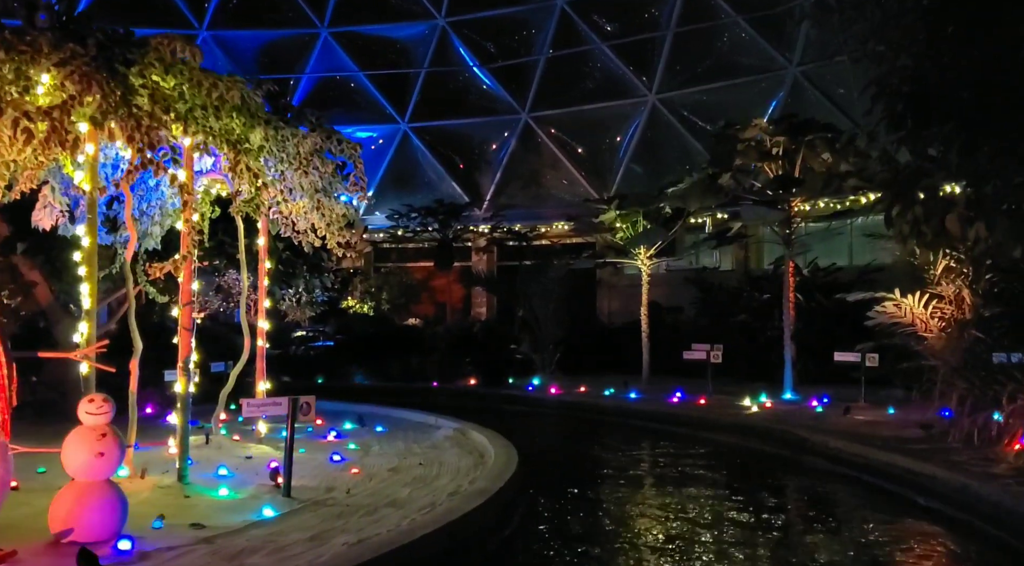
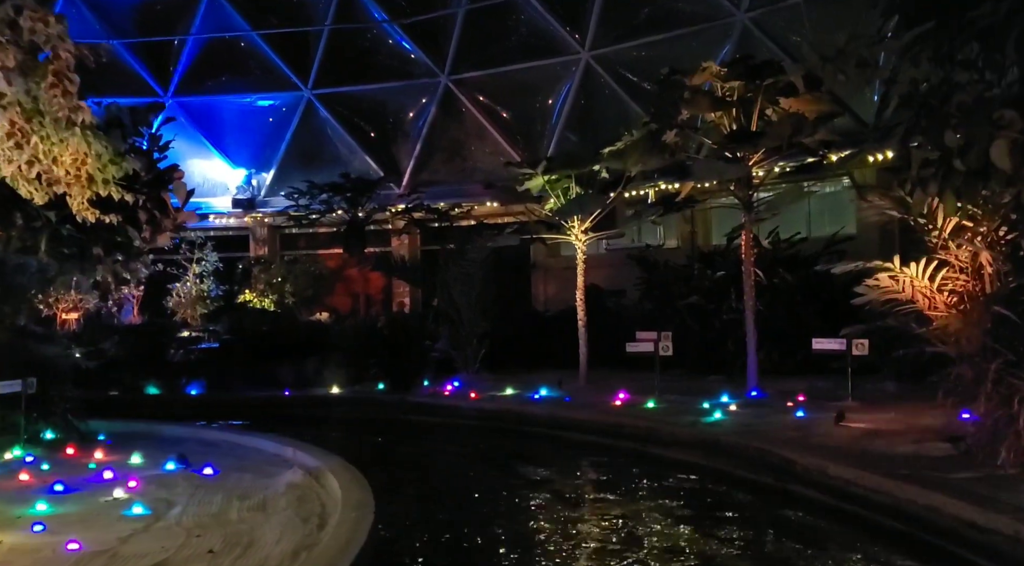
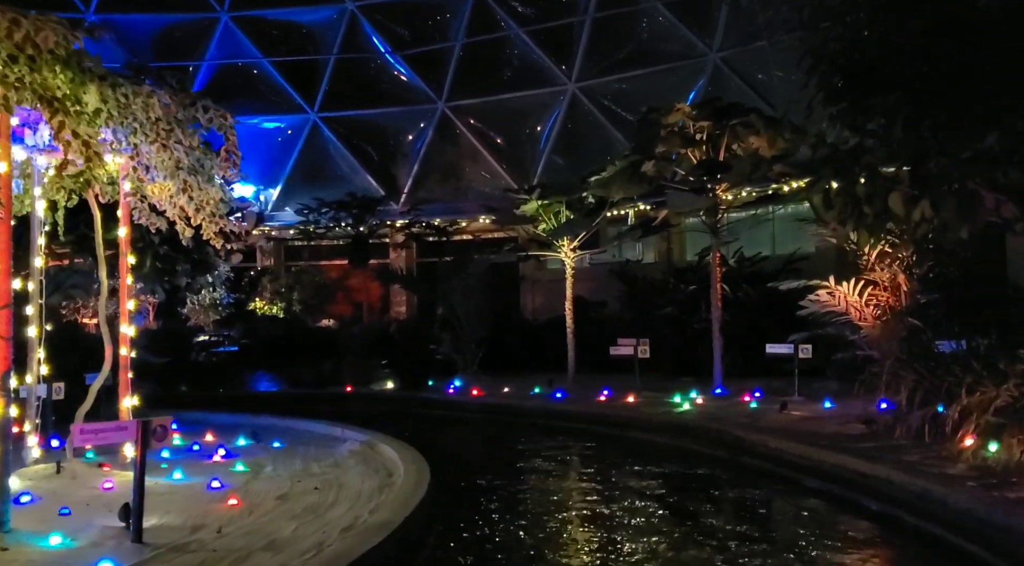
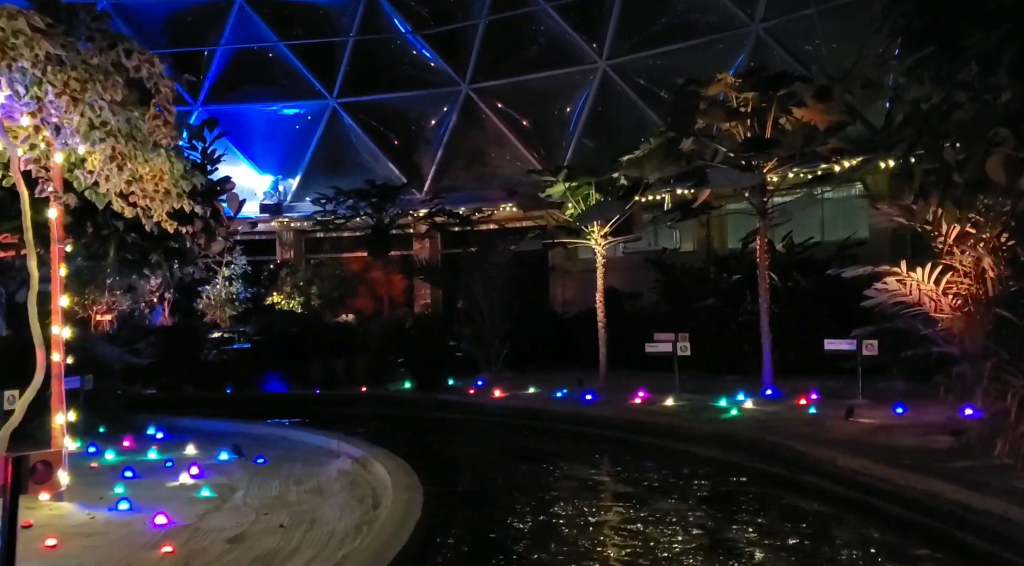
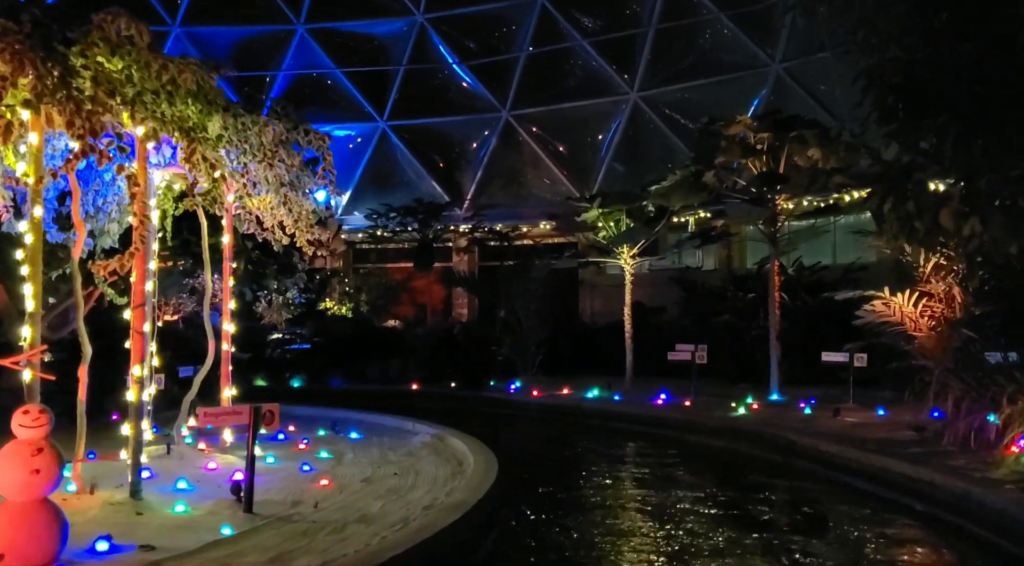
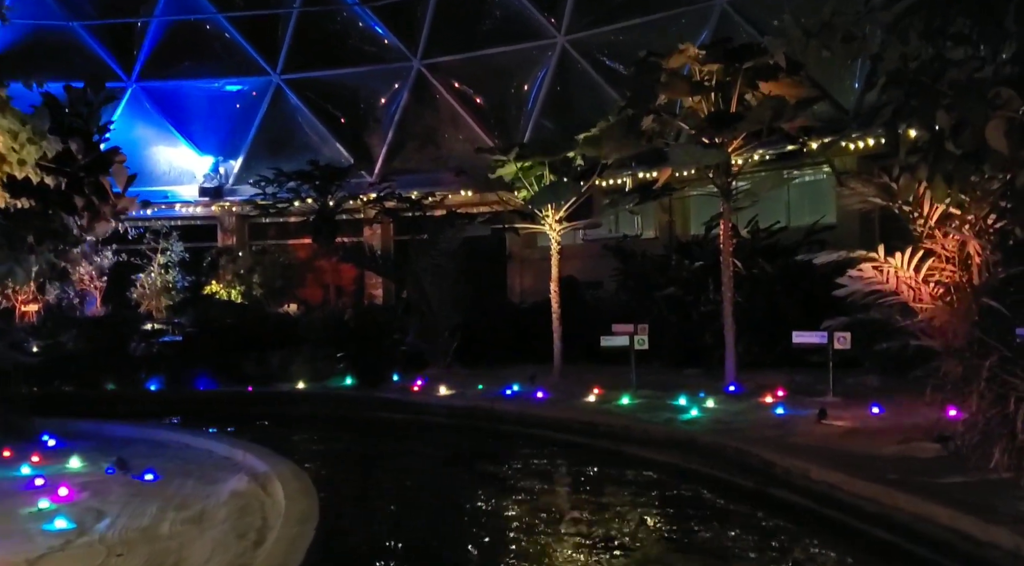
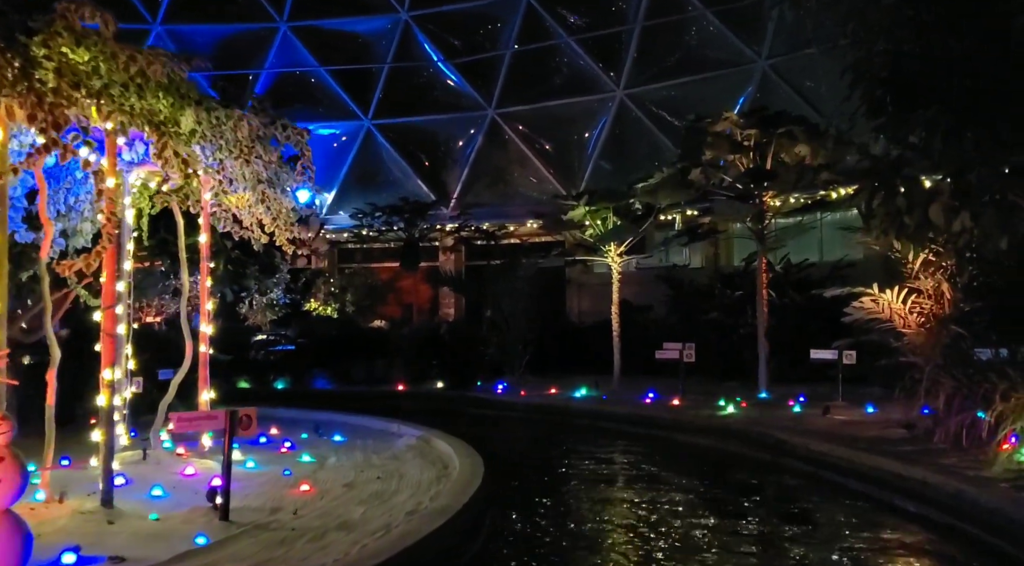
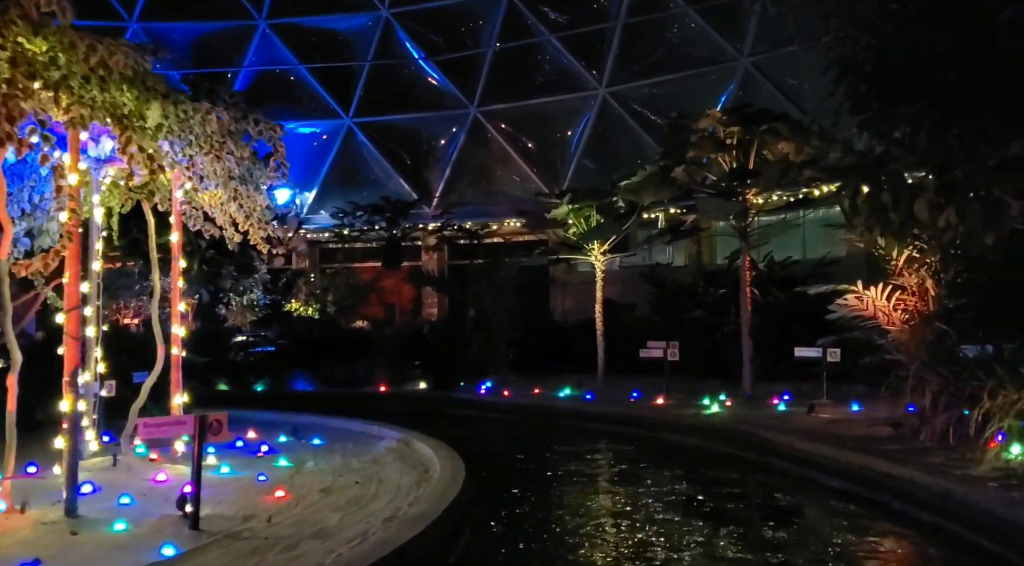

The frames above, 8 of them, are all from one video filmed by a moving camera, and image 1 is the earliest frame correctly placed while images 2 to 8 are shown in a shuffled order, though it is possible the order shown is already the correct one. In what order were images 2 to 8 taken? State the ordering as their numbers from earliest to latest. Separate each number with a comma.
5, 7, 8, 3, 4, 2, 6
